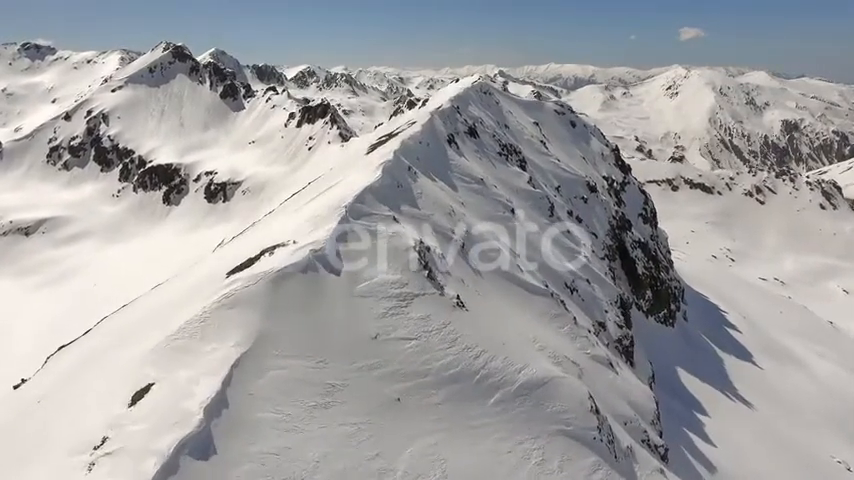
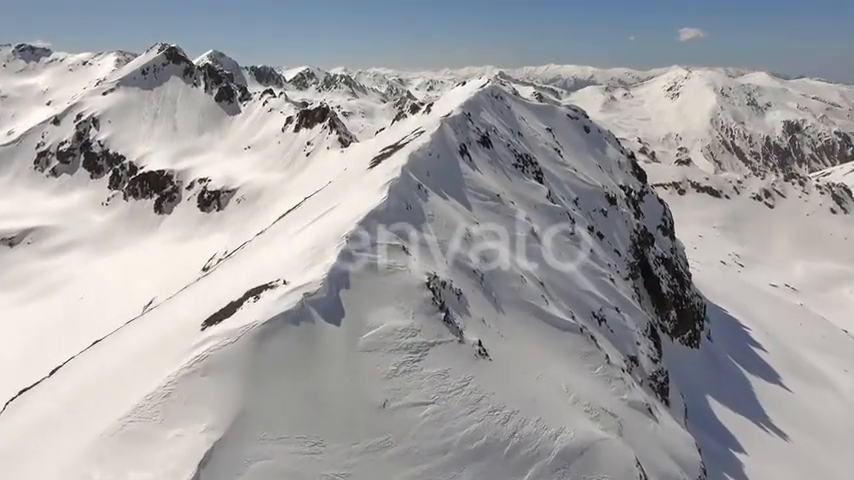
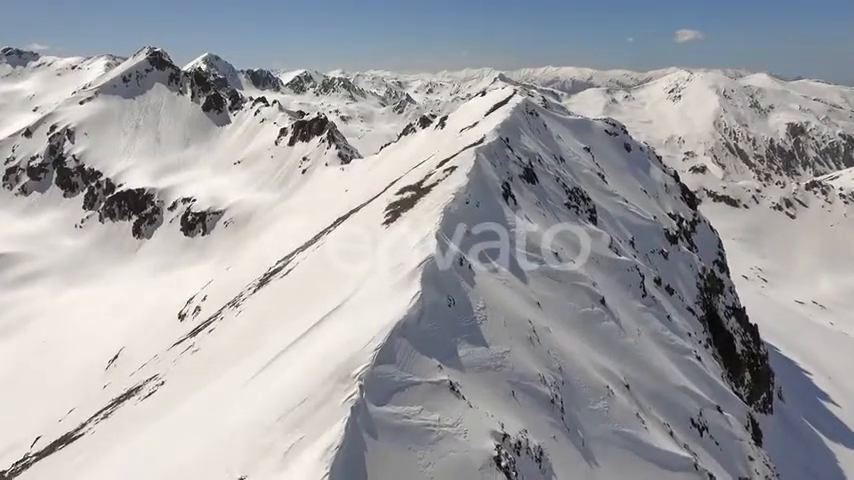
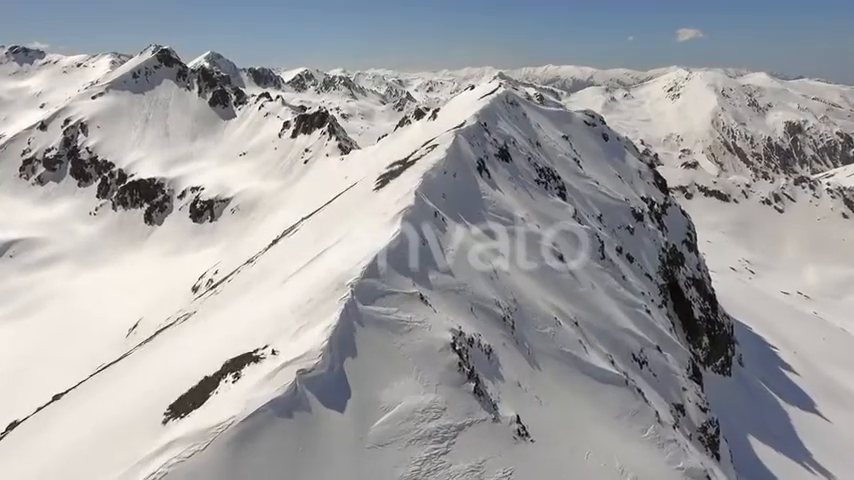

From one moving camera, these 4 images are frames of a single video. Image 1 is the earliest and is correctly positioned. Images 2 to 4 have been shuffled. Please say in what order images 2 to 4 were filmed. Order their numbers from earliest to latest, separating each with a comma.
2, 4, 3
